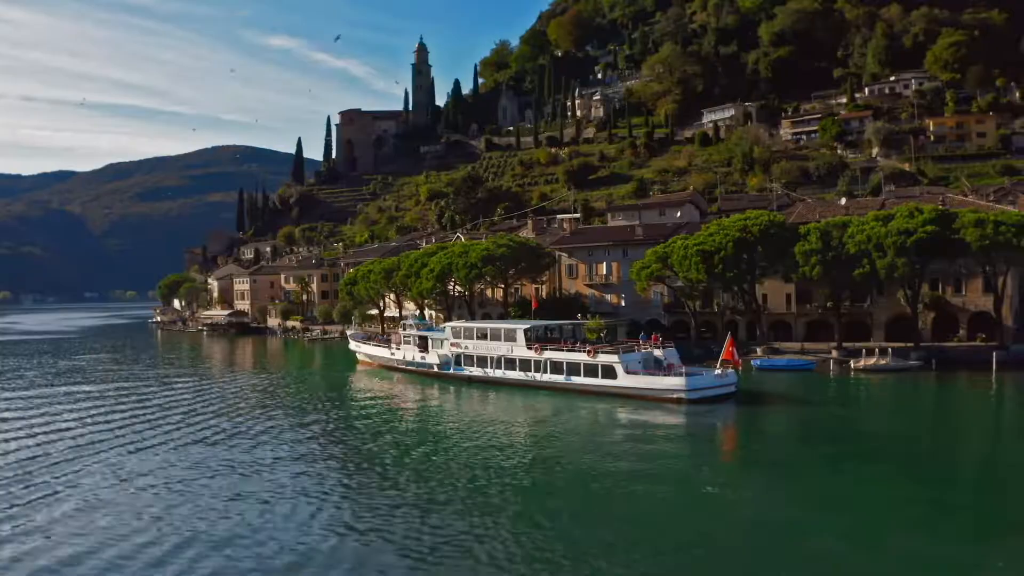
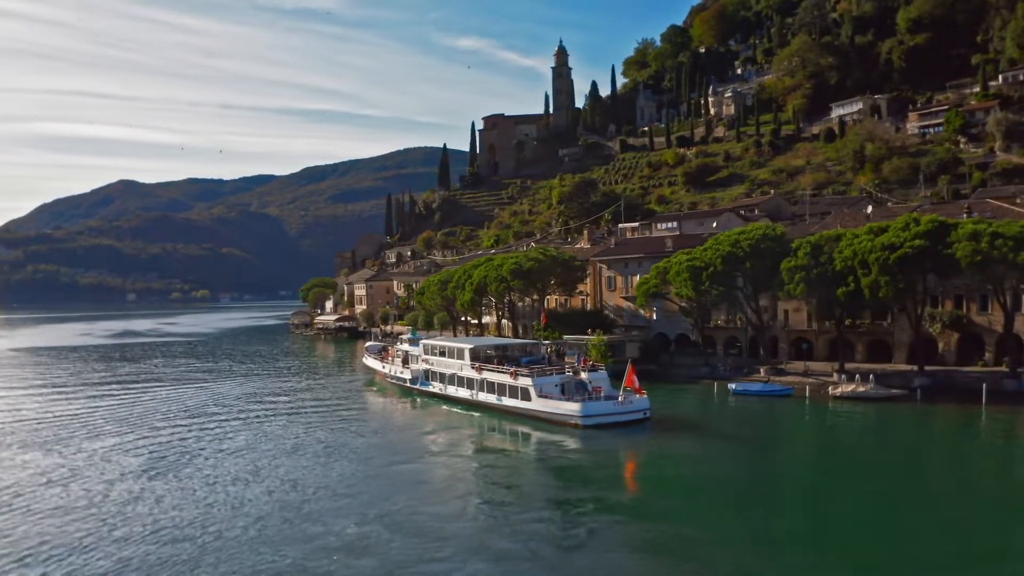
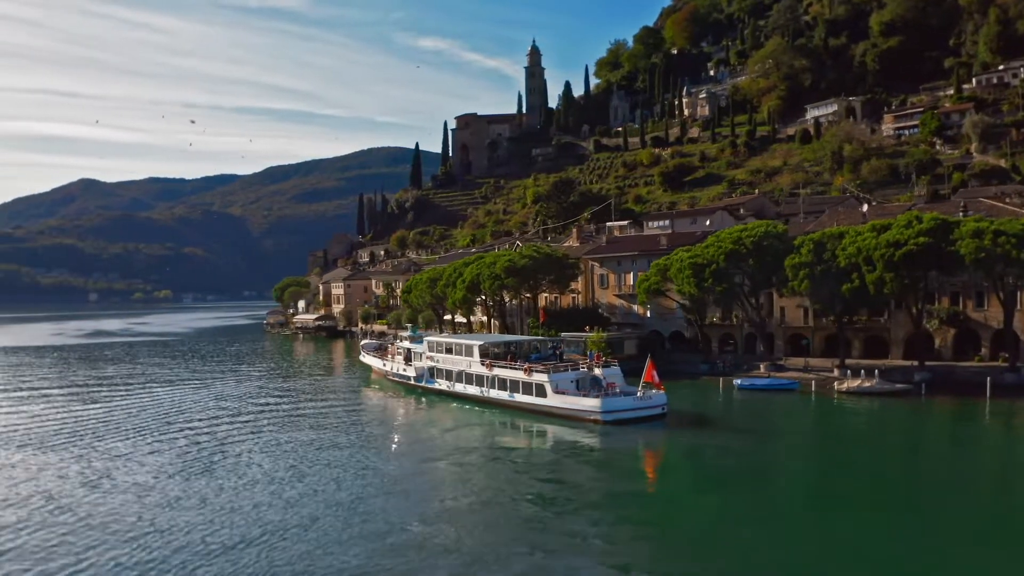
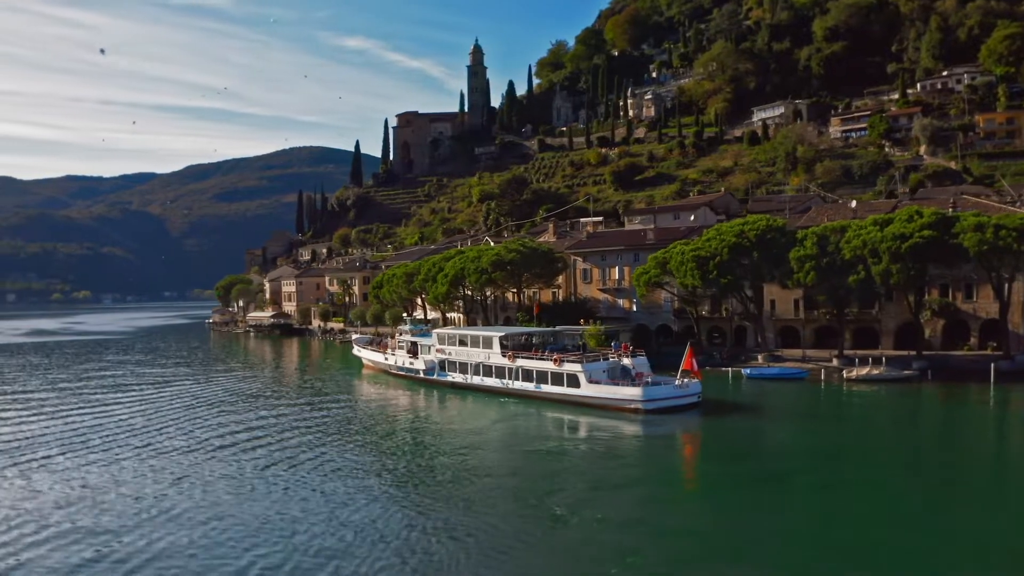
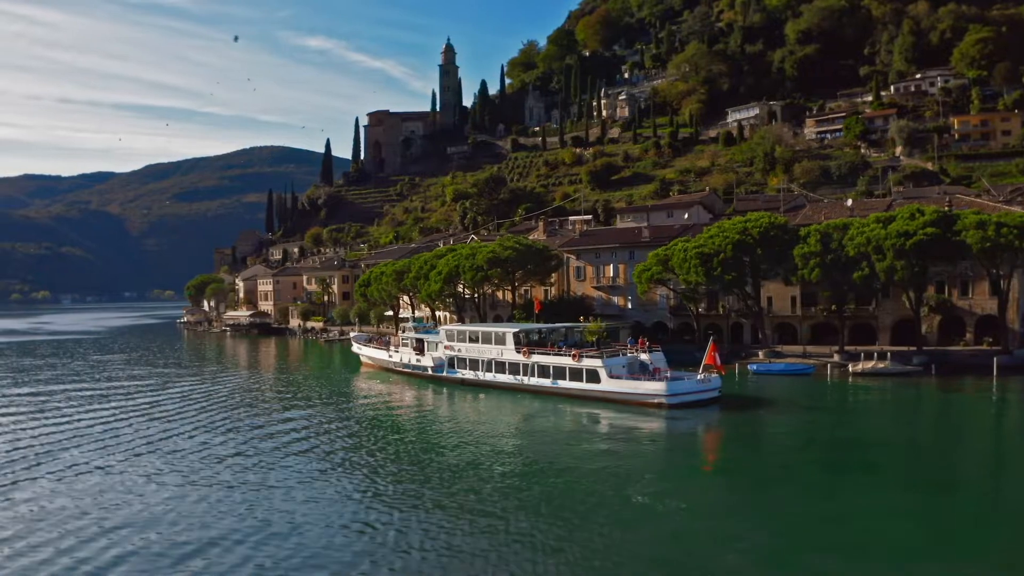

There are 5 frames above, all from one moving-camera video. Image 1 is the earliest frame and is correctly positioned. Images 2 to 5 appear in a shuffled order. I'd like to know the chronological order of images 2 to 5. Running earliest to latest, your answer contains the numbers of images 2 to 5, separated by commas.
5, 4, 3, 2
